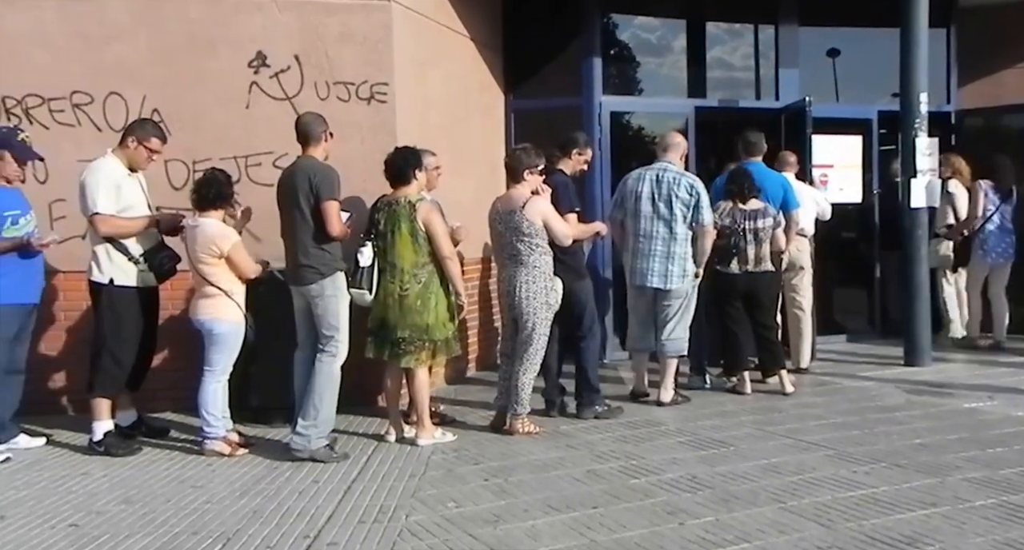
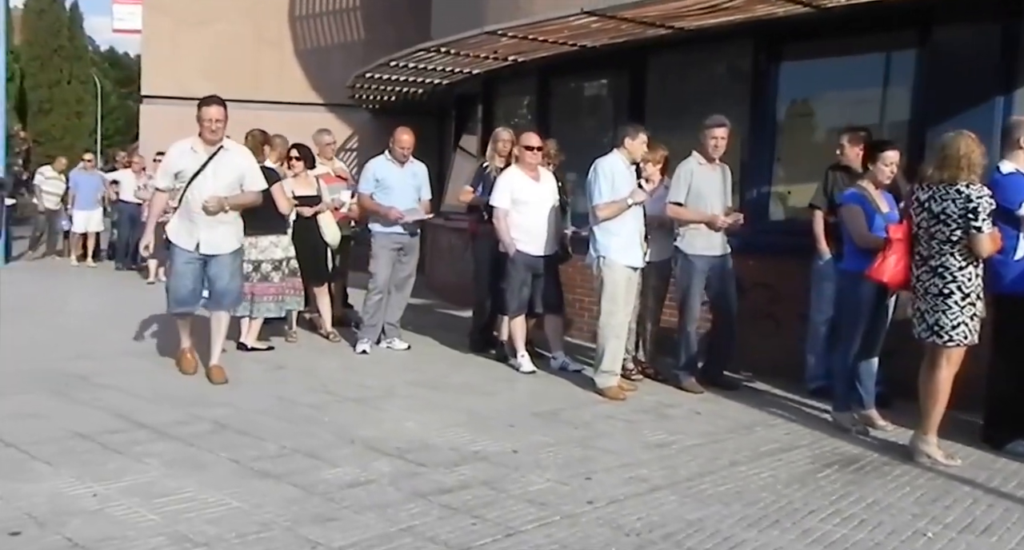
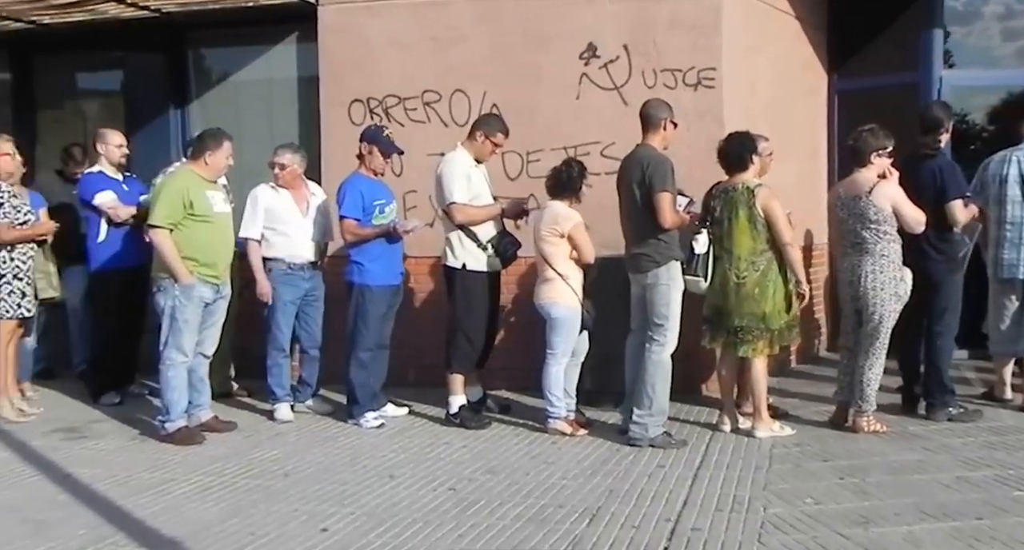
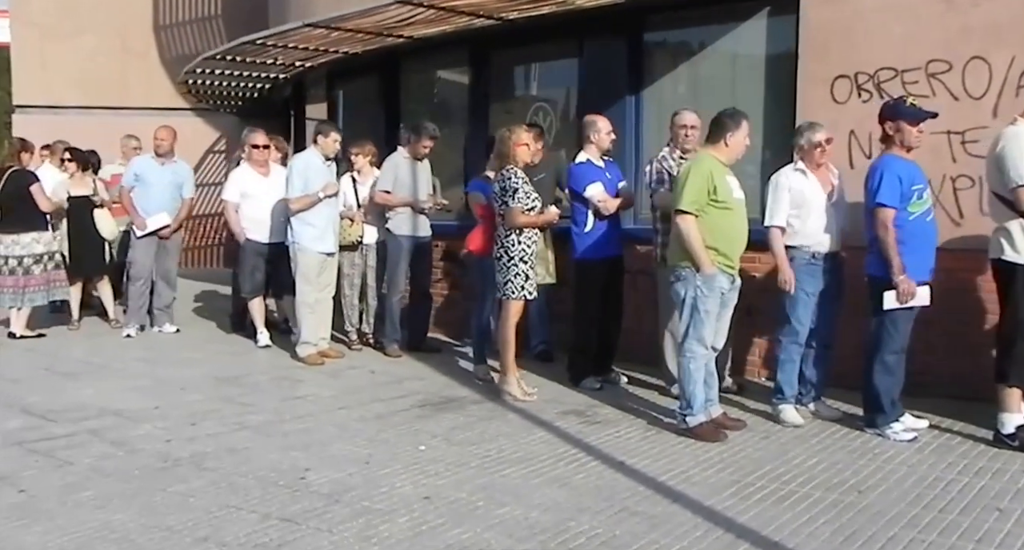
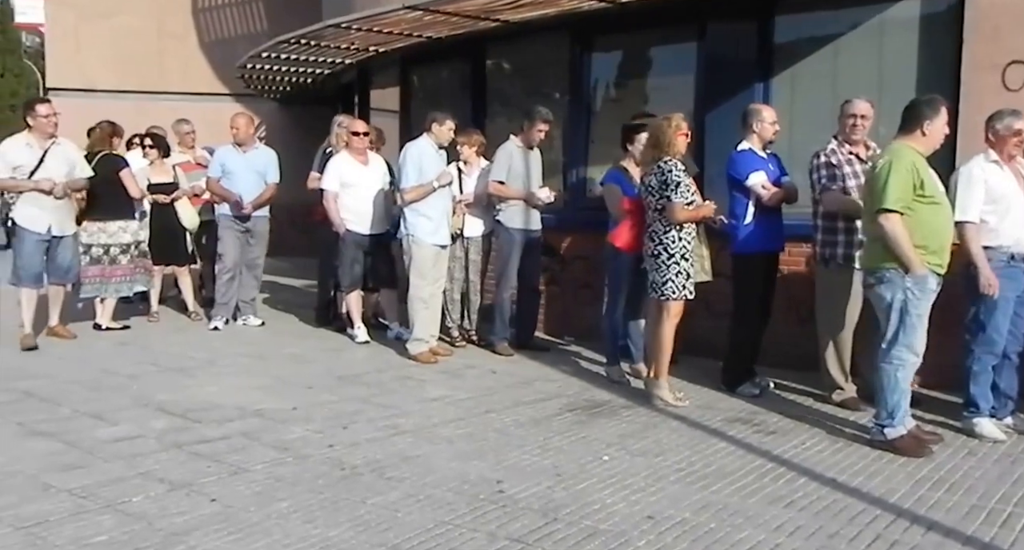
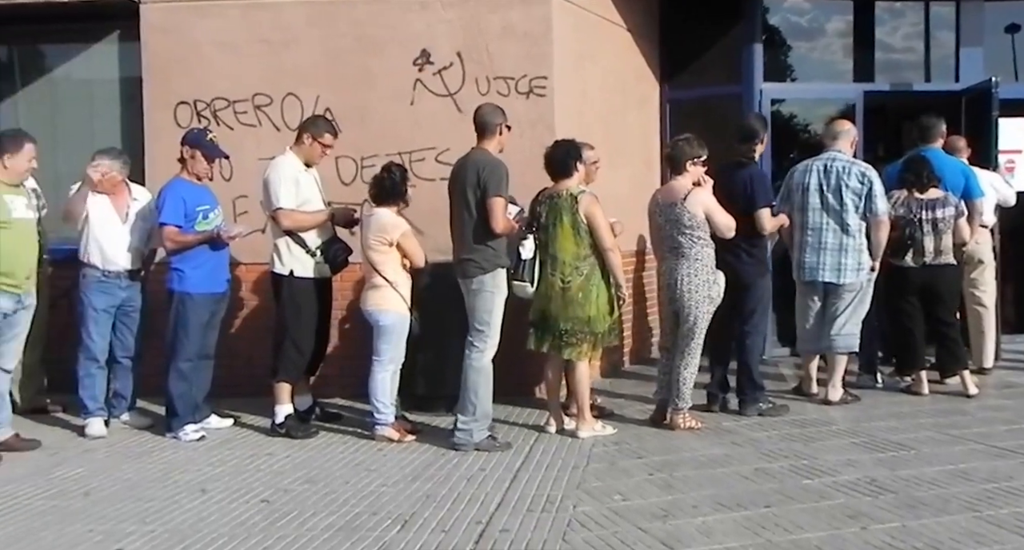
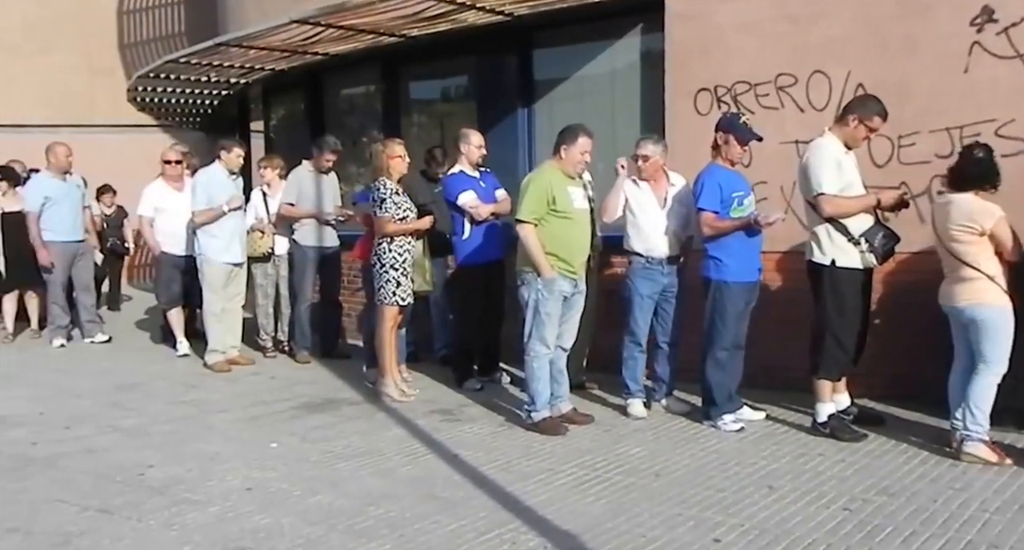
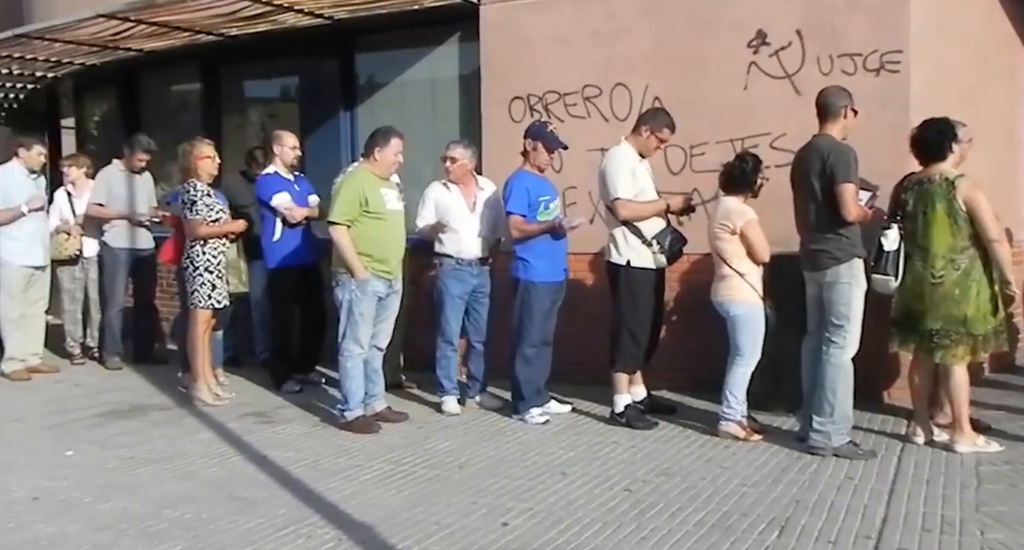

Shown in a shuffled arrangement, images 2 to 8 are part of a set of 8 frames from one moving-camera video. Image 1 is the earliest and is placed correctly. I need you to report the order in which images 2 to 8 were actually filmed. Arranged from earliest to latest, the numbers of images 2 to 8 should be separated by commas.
6, 3, 8, 7, 4, 5, 2
